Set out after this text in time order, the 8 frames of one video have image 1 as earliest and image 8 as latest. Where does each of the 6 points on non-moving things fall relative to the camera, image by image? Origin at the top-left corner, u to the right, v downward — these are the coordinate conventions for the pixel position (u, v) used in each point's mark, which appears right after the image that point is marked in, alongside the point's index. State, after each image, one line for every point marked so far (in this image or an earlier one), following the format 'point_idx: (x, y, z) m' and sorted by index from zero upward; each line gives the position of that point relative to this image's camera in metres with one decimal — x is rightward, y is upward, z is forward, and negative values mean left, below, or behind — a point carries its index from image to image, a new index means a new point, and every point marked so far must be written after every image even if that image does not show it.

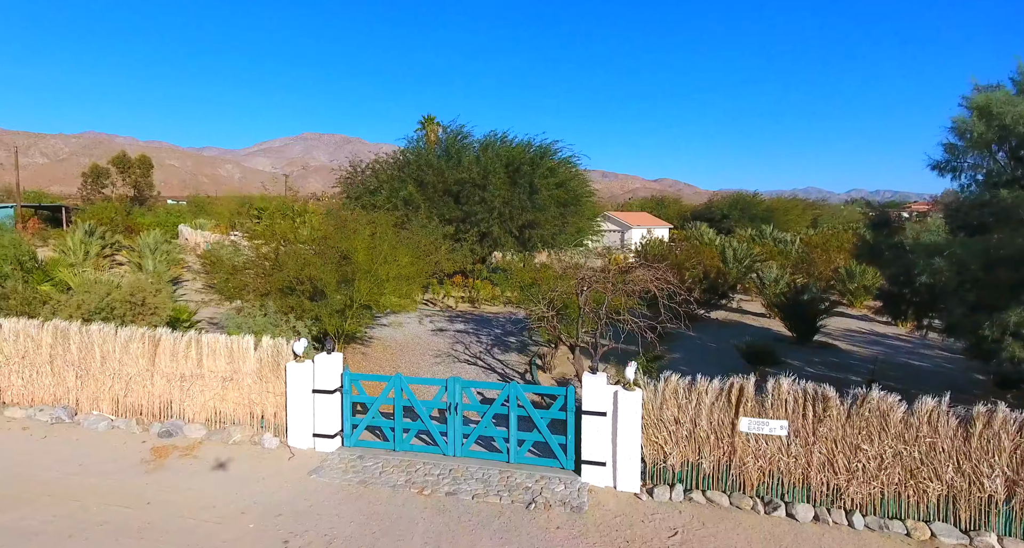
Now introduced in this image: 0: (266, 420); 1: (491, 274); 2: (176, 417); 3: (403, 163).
0: (-1.3, -0.8, +2.9) m
1: (-0.3, -0.1, +6.7) m
2: (-1.9, -0.8, +3.0) m
3: (-1.5, +1.5, +7.5) m
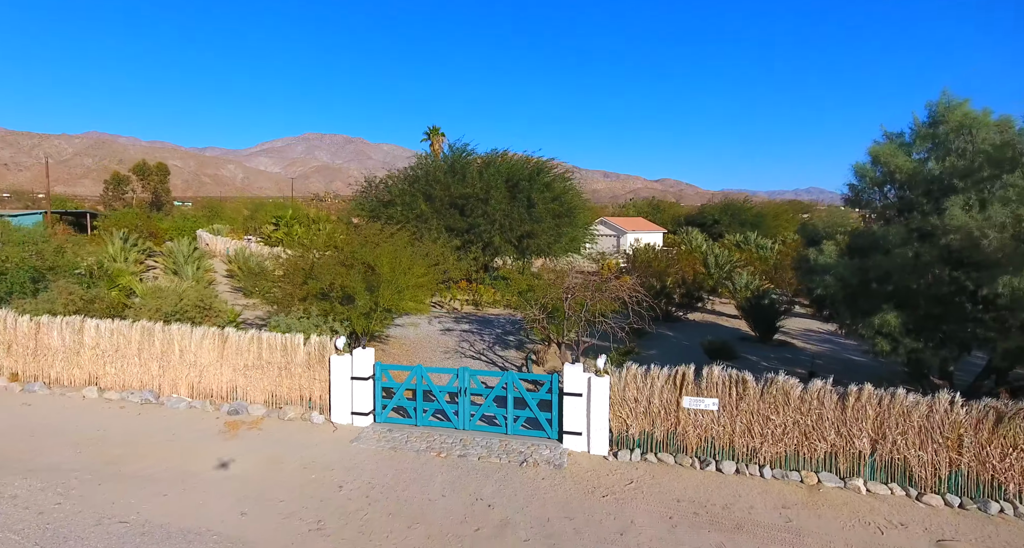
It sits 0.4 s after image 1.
0: (-1.3, -0.9, +3.6) m
1: (-0.3, -0.2, +7.4) m
2: (-1.9, -0.9, +3.7) m
3: (-1.5, +1.5, +8.3) m
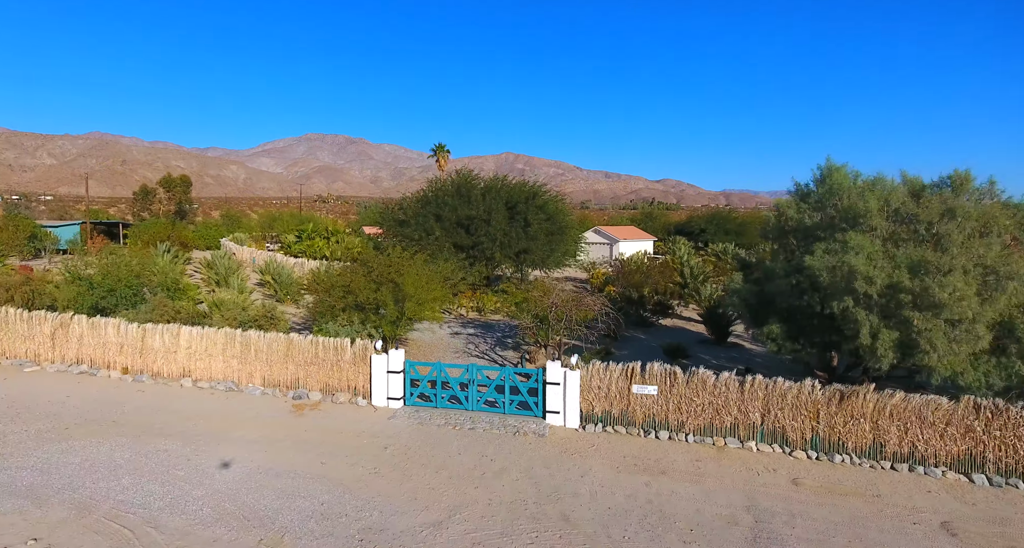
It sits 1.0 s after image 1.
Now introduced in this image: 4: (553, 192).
0: (-1.4, -1.0, +4.8) m
1: (-0.3, -0.3, +8.6) m
2: (-1.9, -1.0, +4.9) m
3: (-1.5, +1.3, +9.5) m
4: (+0.7, +1.3, +10.0) m
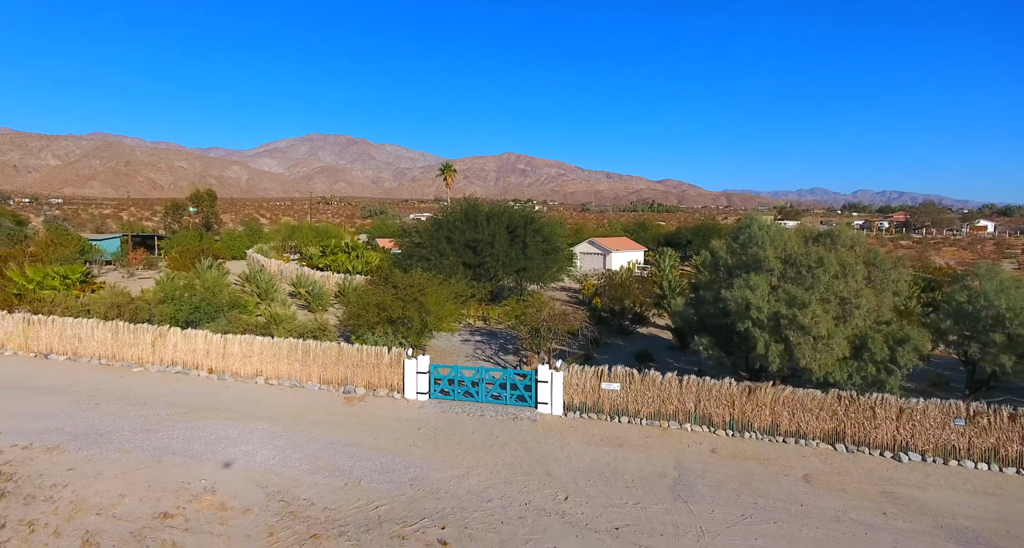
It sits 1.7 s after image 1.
0: (-1.4, -1.3, +6.2) m
1: (-0.3, -0.6, +10.1) m
2: (-1.9, -1.3, +6.4) m
3: (-1.5, +1.0, +10.9) m
4: (+0.8, +1.1, +11.4) m
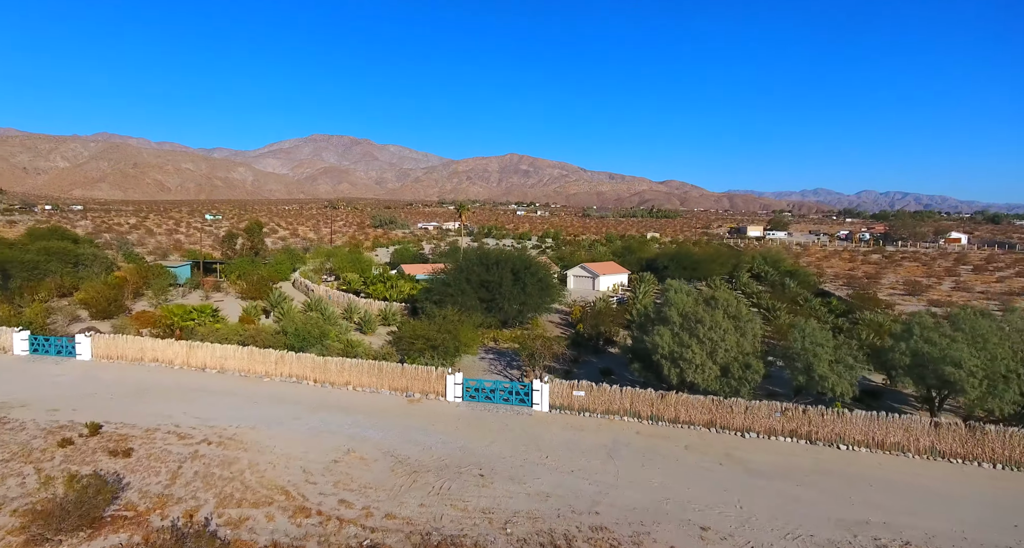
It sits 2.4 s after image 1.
0: (-1.3, -2.1, +9.5) m
1: (-0.2, -1.4, +13.3) m
2: (-1.8, -2.1, +9.6) m
3: (-1.4, +0.2, +14.2) m
4: (+0.9, +0.3, +14.6) m
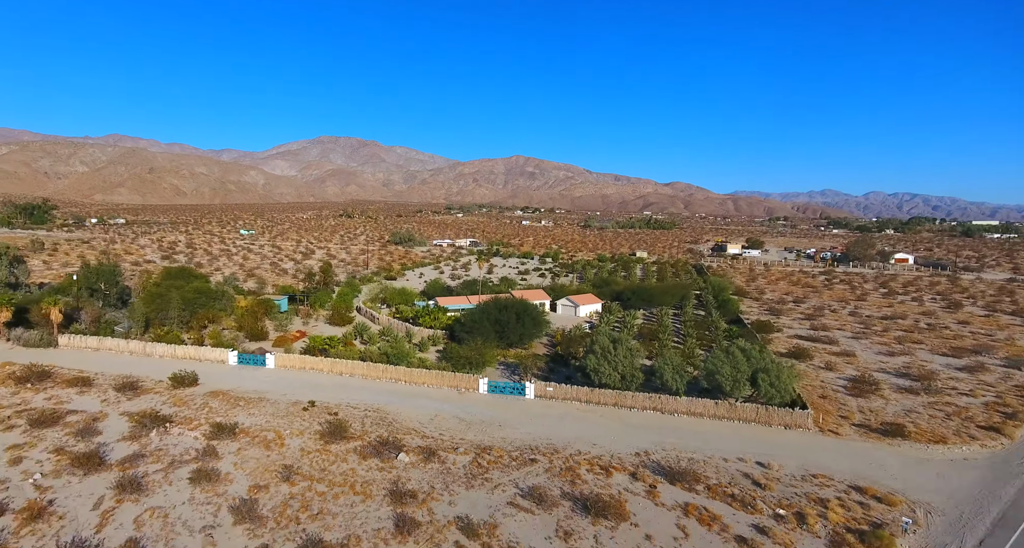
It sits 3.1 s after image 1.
0: (-1.2, -3.6, +17.2) m
1: (-0.1, -2.9, +21.1) m
2: (-1.8, -3.6, +17.4) m
3: (-1.2, -1.3, +21.9) m
4: (+1.0, -1.3, +22.4) m
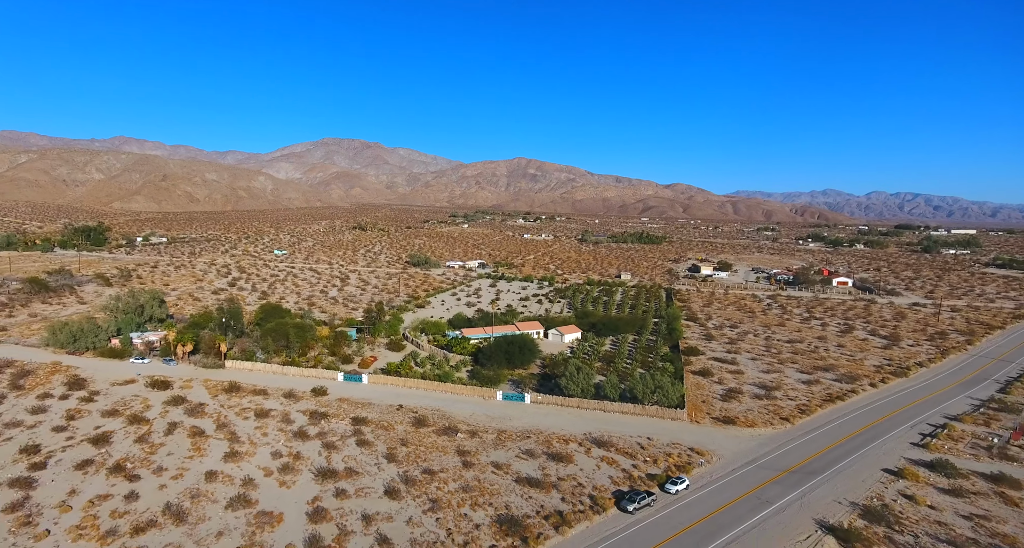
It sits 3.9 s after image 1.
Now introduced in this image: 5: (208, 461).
0: (-1.0, -6.3, +28.0) m
1: (+0.2, -5.6, +31.9) m
2: (-1.5, -6.3, +28.2) m
3: (-1.0, -4.0, +32.7) m
4: (+1.2, -4.0, +33.2) m
5: (-11.0, -6.8, +19.7) m
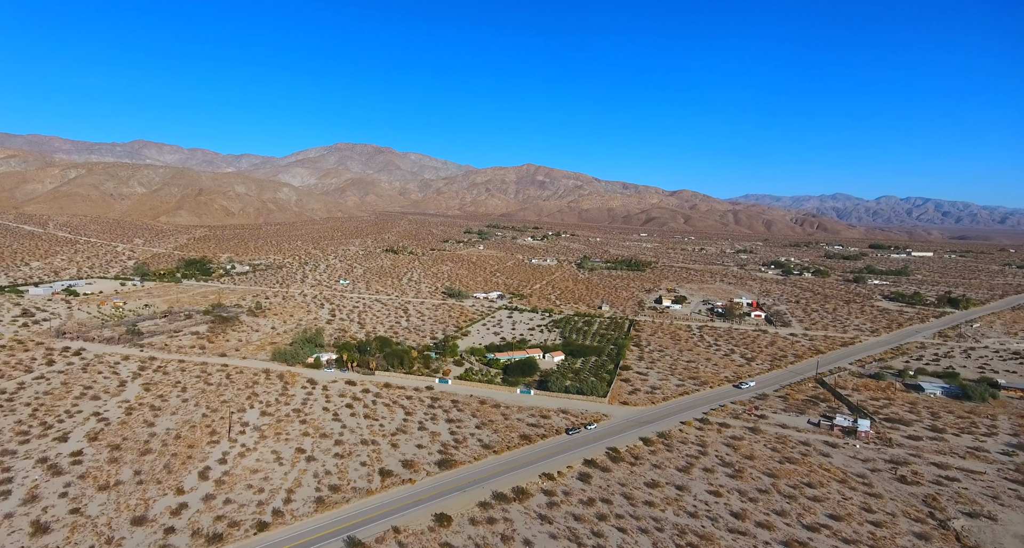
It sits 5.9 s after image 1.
0: (+0.3, -12.0, +55.5) m
1: (+1.5, -11.3, +59.3) m
2: (-0.3, -12.0, +55.7) m
3: (+0.4, -9.7, +60.2) m
4: (+2.6, -9.7, +60.6) m
5: (-9.9, -12.3, +47.3) m
